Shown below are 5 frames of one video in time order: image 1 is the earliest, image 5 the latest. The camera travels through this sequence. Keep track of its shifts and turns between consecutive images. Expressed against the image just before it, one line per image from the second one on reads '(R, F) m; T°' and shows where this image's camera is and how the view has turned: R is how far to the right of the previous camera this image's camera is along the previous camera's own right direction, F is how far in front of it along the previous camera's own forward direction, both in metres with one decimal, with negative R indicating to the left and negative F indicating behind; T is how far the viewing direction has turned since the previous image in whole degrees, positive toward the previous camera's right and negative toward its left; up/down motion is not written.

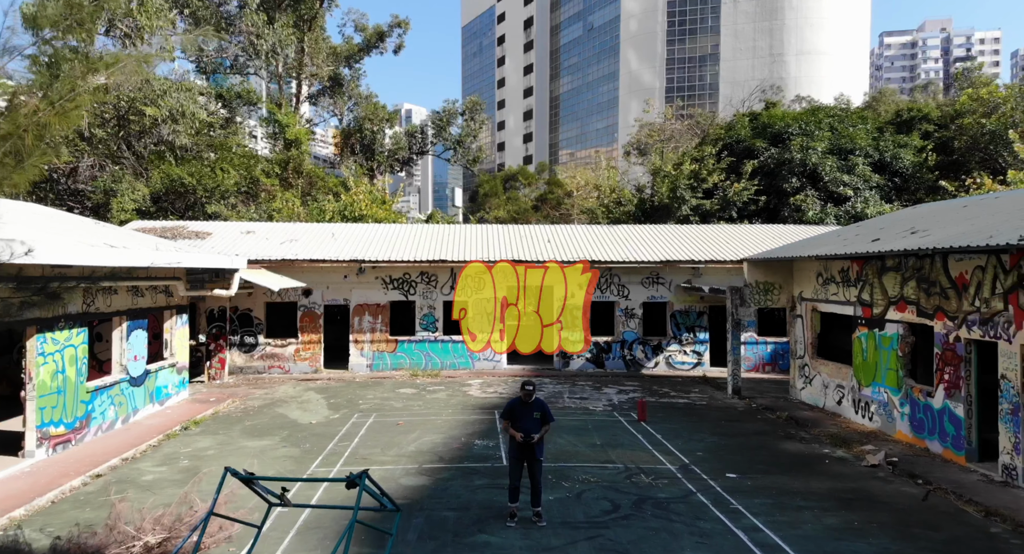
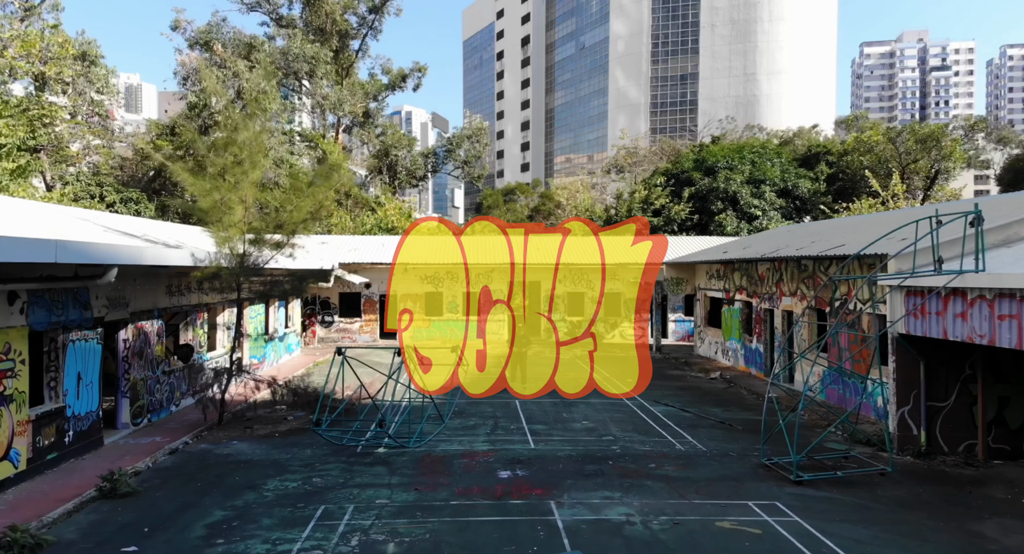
(0.0, -7.4) m; 0°
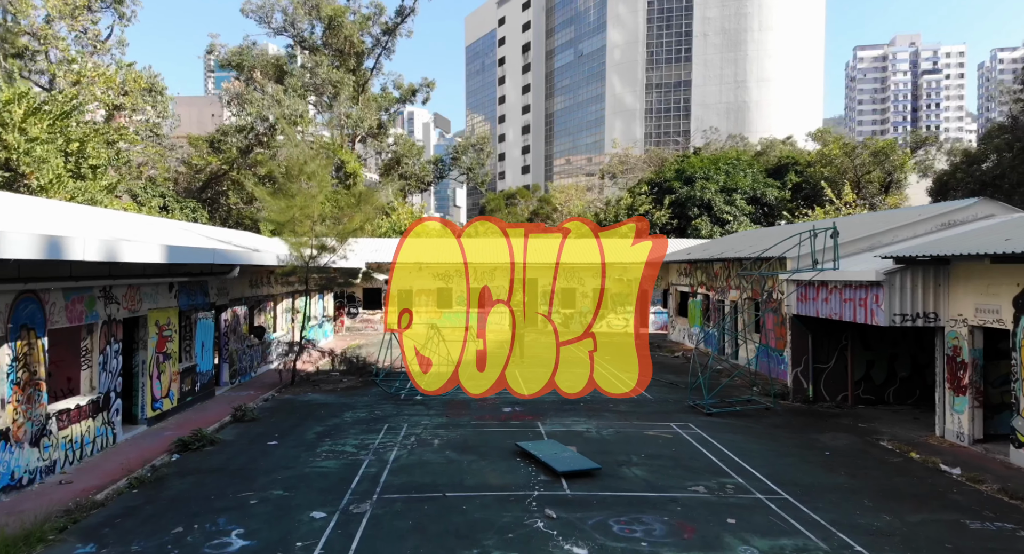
(0.0, -3.8) m; 0°
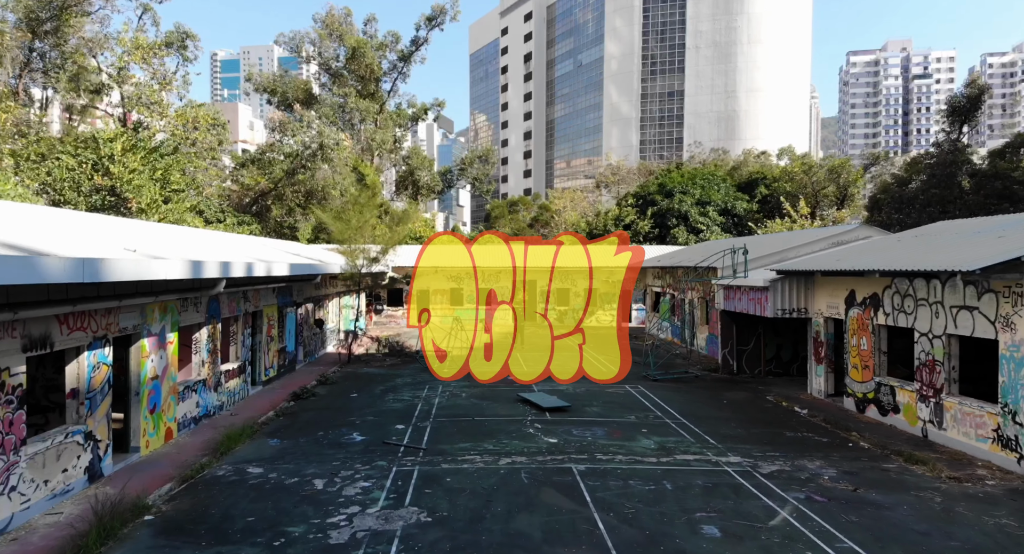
(0.0, -5.0) m; 0°
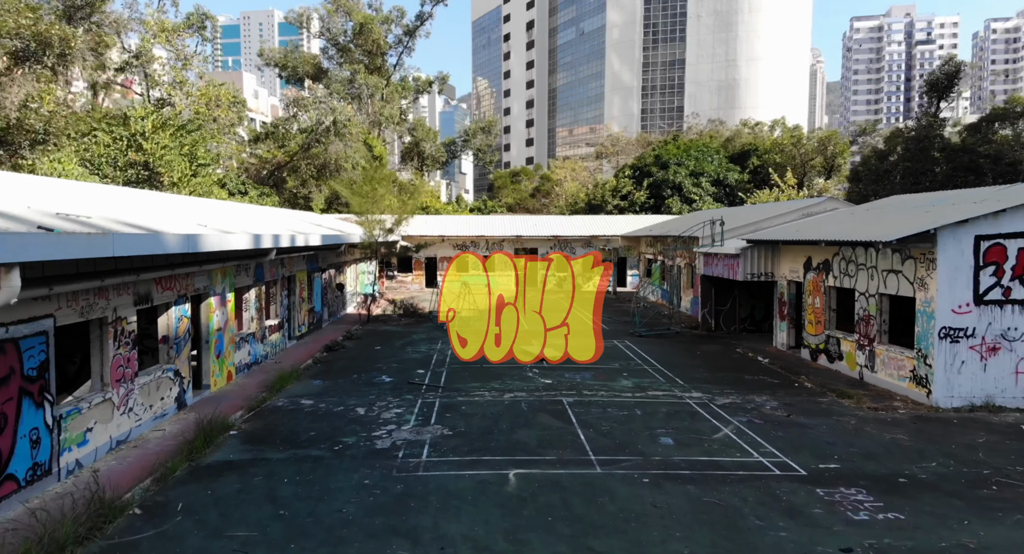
(0.0, -2.2) m; 0°
